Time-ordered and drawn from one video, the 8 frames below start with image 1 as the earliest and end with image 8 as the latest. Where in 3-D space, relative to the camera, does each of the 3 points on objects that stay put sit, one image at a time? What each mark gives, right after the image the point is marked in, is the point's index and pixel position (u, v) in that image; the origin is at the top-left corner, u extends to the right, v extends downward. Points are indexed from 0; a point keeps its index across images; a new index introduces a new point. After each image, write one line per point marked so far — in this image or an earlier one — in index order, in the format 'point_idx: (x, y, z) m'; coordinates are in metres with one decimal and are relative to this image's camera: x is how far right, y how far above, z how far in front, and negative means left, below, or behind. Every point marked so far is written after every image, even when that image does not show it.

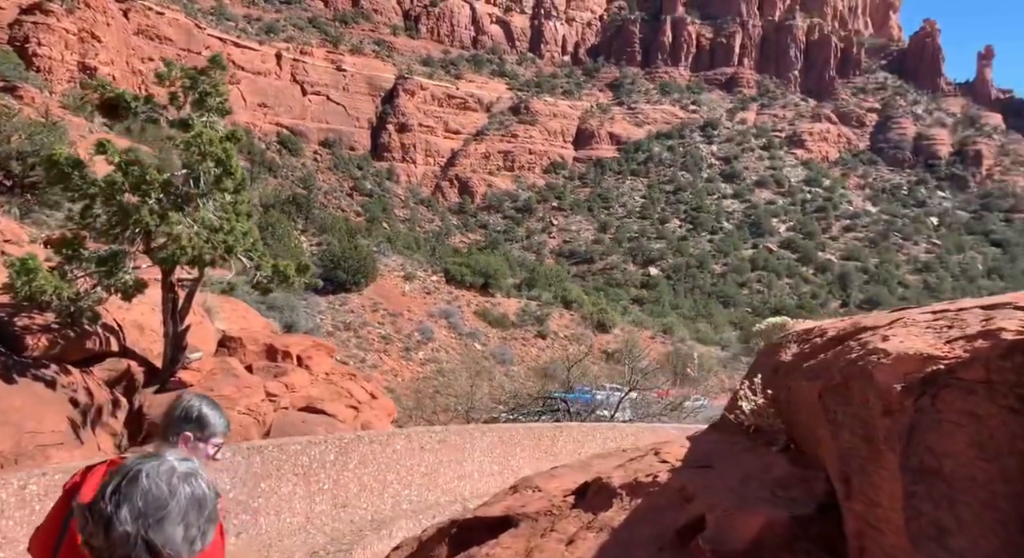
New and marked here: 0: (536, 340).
0: (+0.6, -1.5, +19.8) m
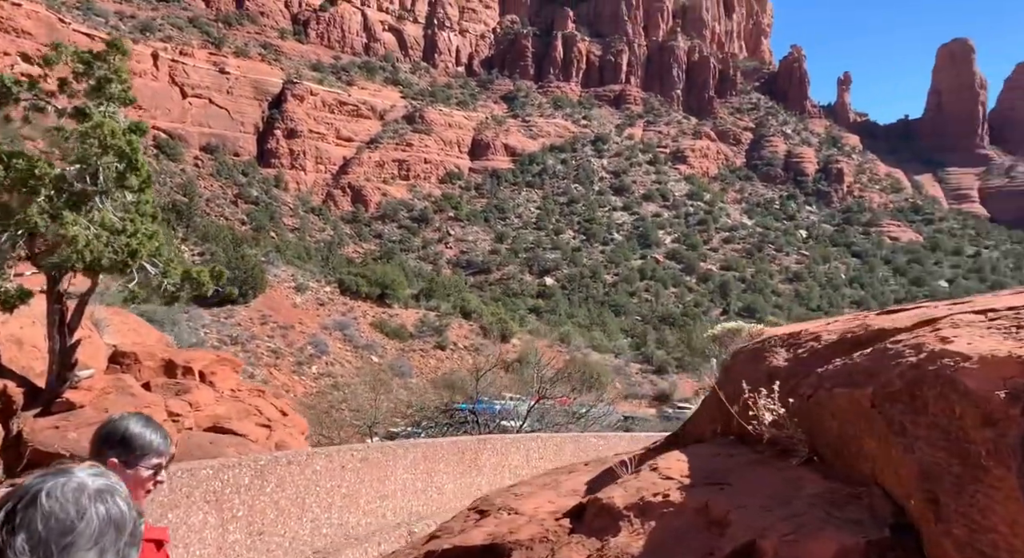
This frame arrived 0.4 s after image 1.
0: (-1.9, -1.8, +19.6) m
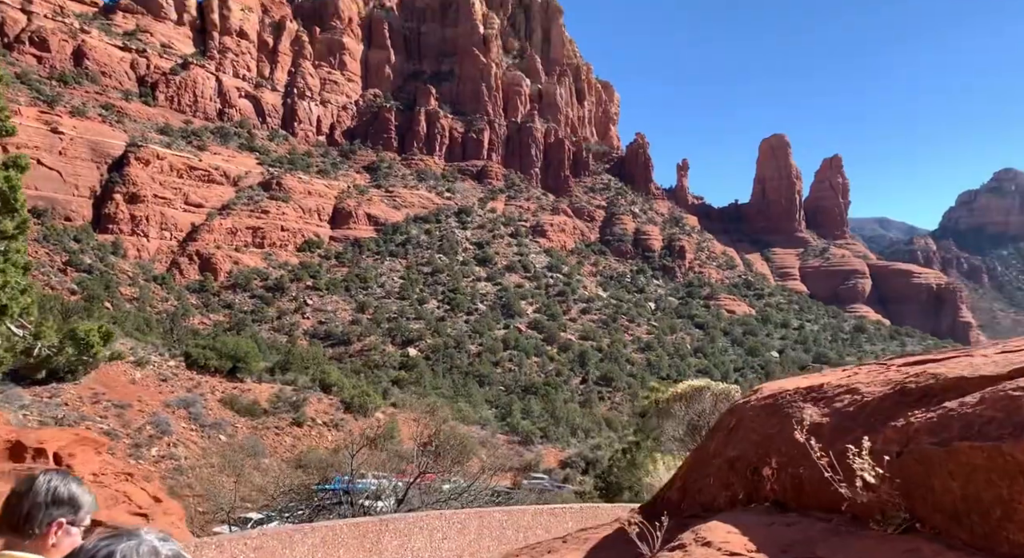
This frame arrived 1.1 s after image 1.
0: (-5.2, -3.5, +18.5) m
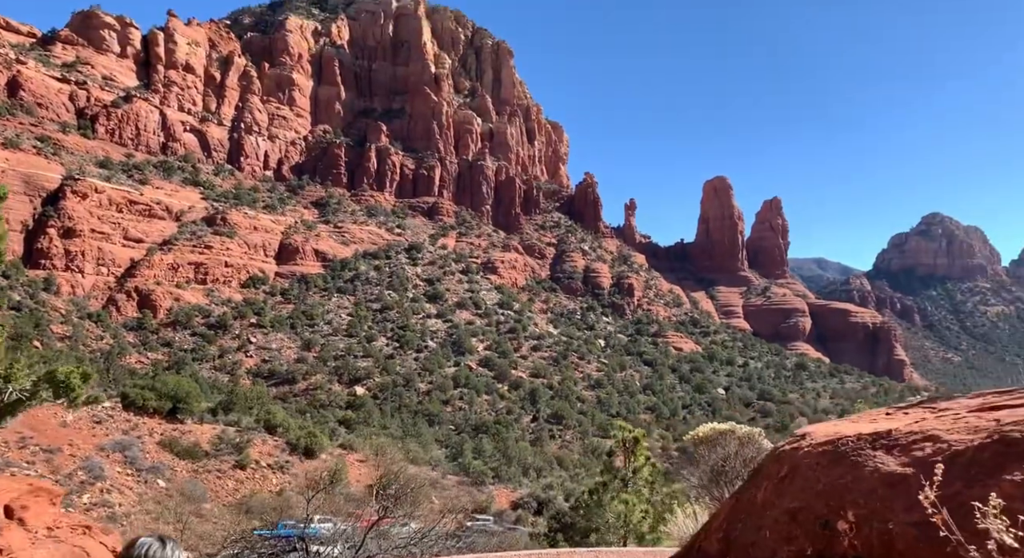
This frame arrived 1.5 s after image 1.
0: (-6.3, -4.3, +17.8) m
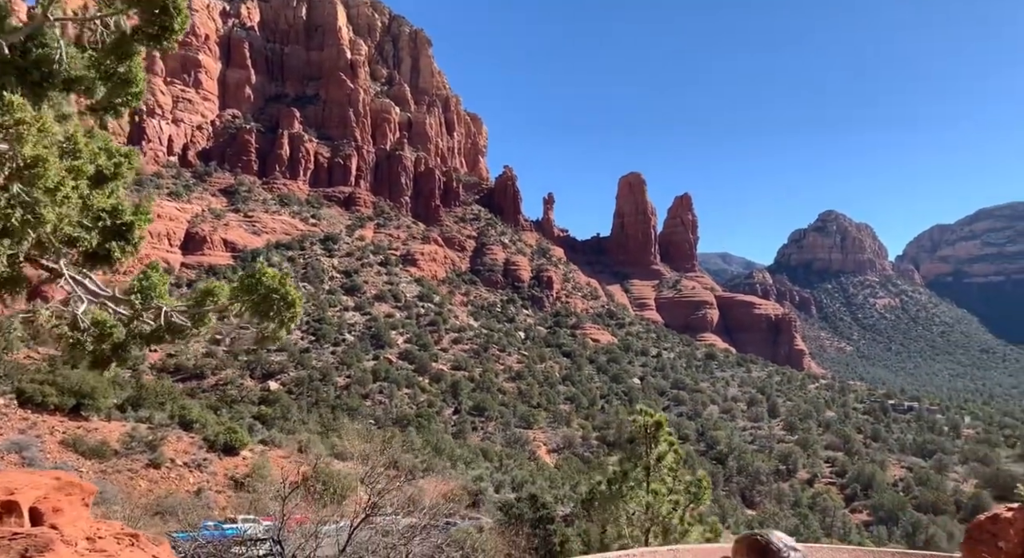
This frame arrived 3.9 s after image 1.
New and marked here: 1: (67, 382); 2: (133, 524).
0: (-7.7, -4.0, +16.6) m
1: (-10.7, -2.5, +18.9) m
2: (-6.2, -4.2, +12.9) m
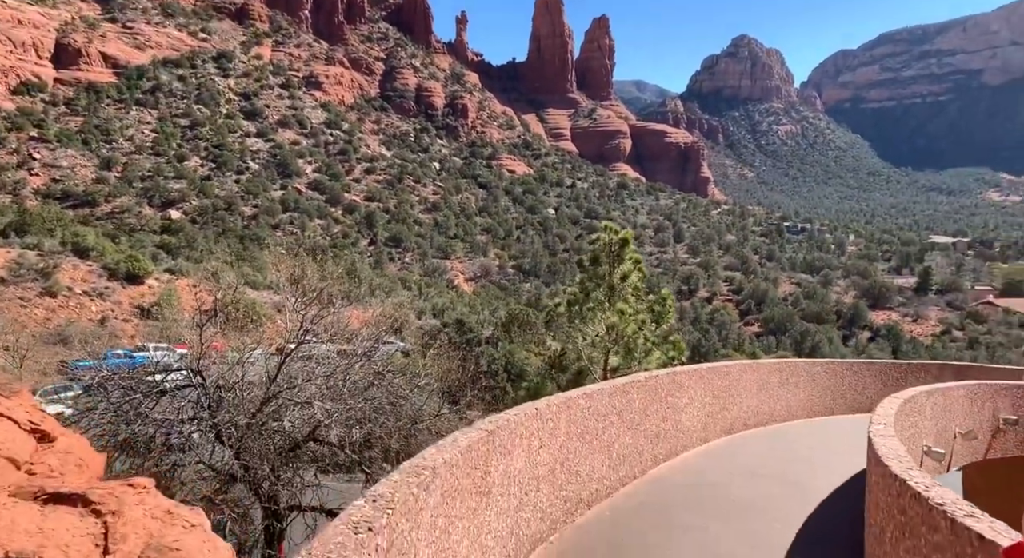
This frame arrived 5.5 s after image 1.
0: (-9.1, -0.5, +15.1) m
1: (-12.3, +1.4, +16.8) m
2: (-7.2, -1.3, +11.8) m
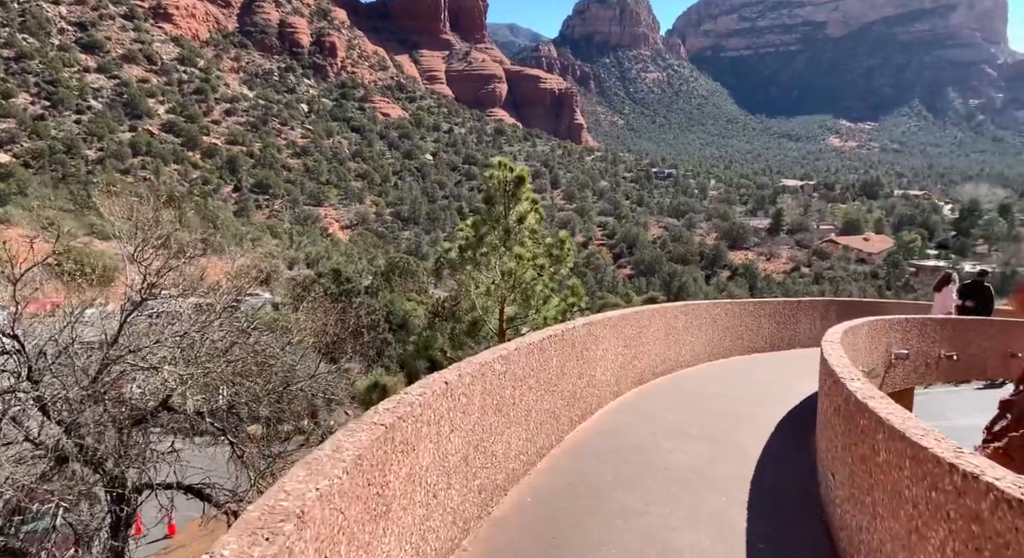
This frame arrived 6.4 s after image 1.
0: (-10.9, +0.3, +12.5) m
1: (-14.4, +2.2, +13.5) m
2: (-8.5, -0.7, +9.6) m
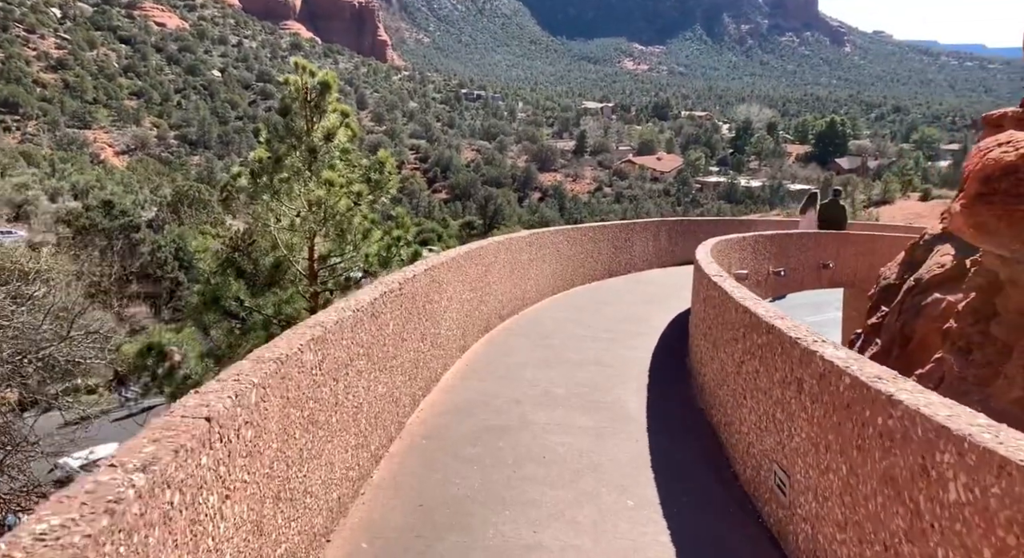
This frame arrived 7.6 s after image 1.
0: (-13.1, +0.6, +7.8) m
1: (-16.8, +2.4, +7.7) m
2: (-10.1, -0.5, +5.6) m
